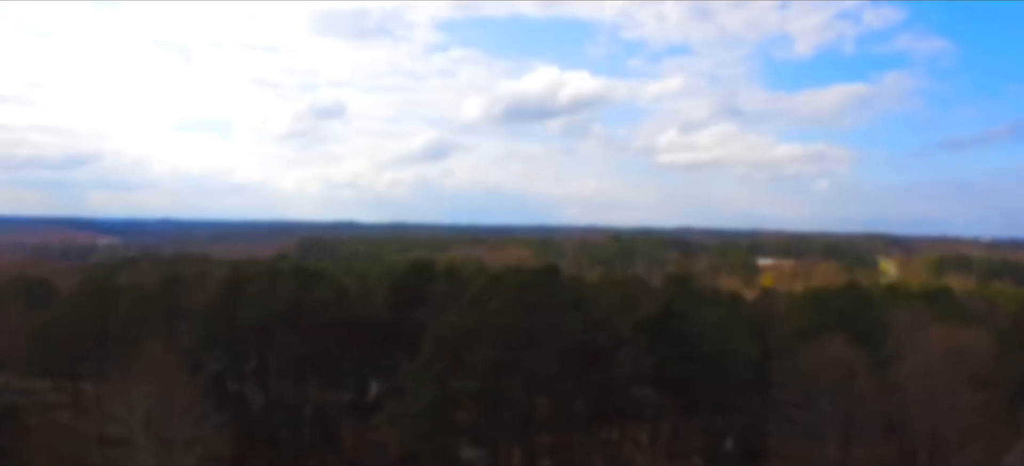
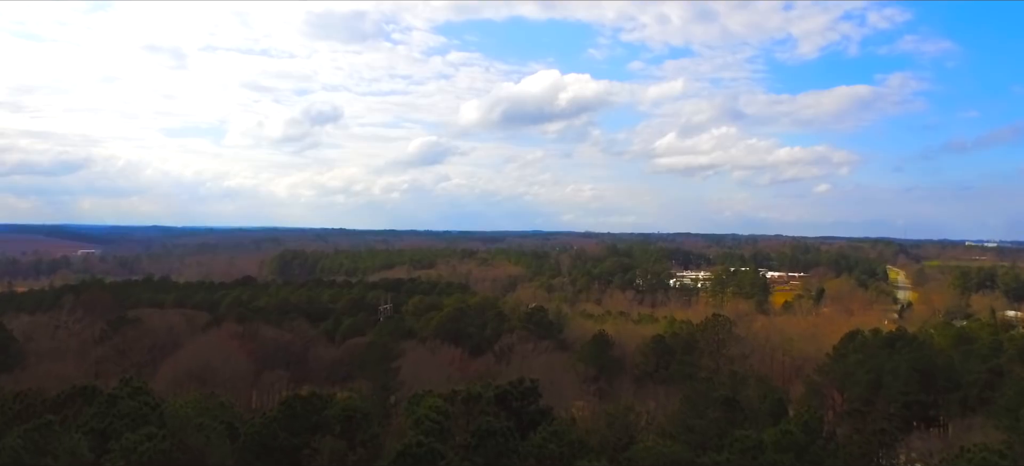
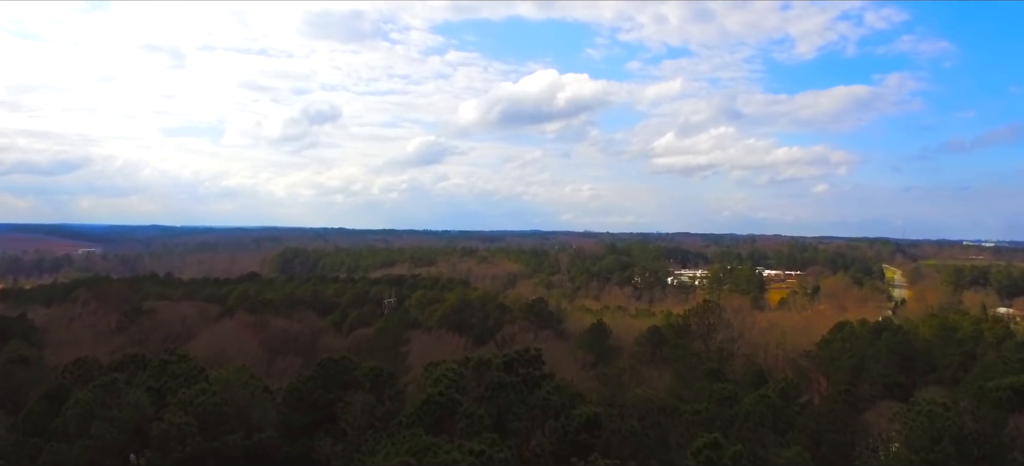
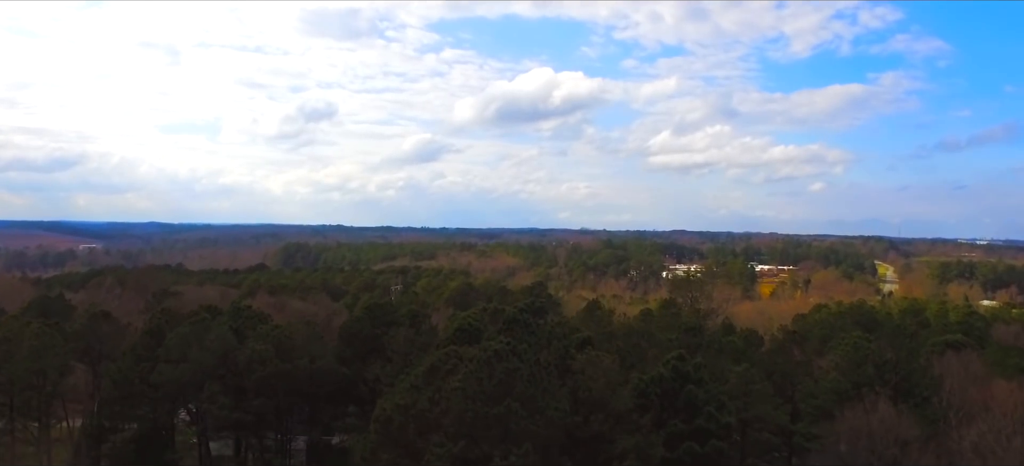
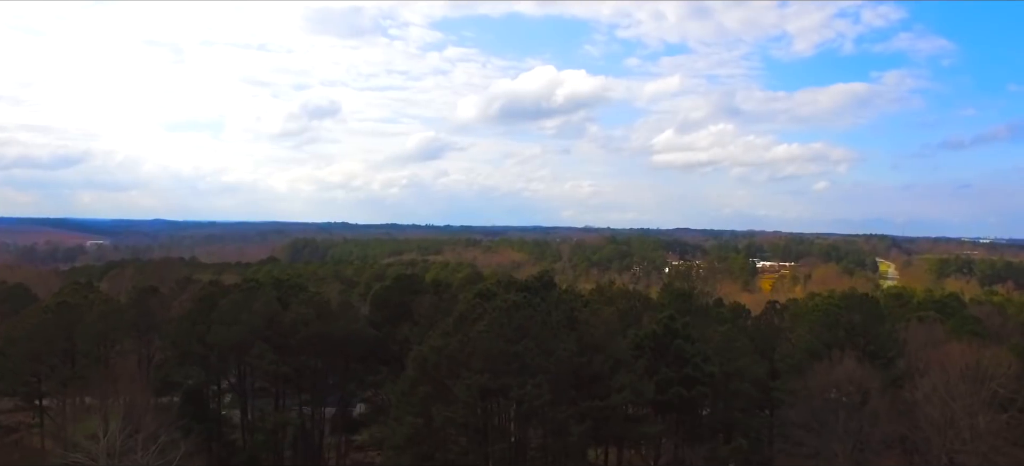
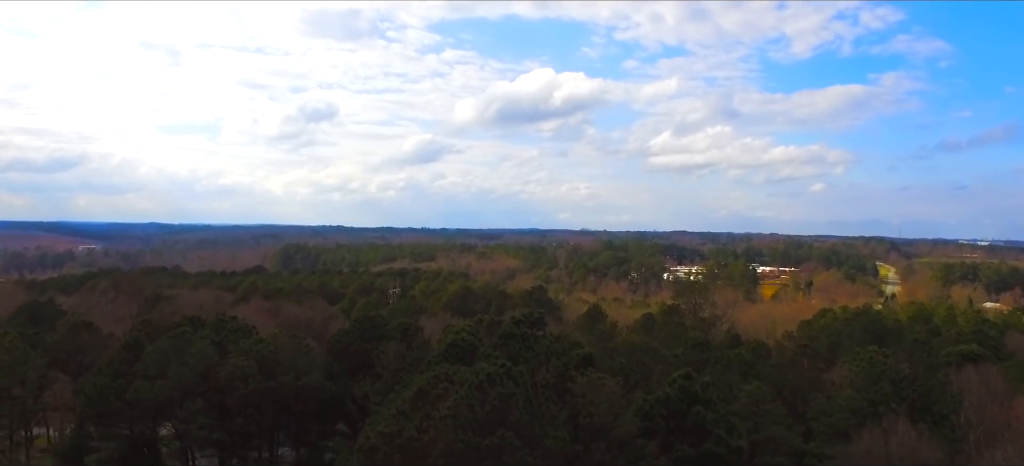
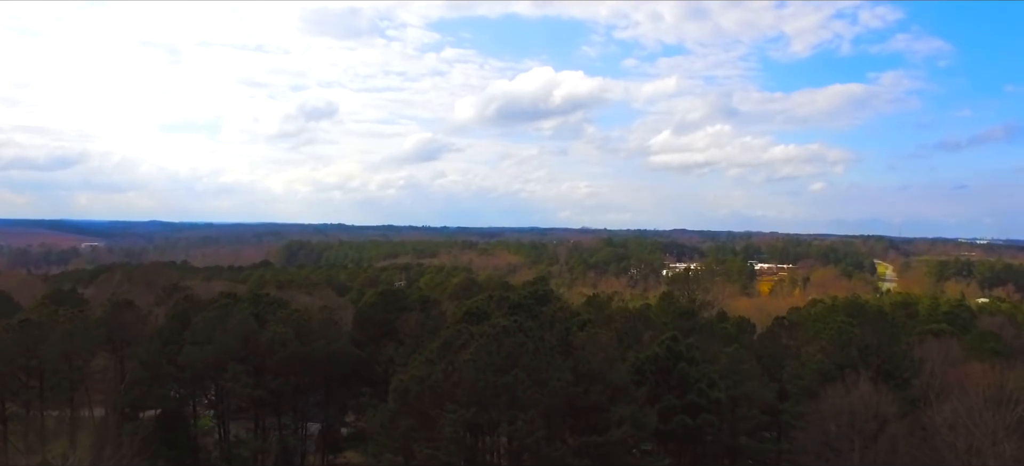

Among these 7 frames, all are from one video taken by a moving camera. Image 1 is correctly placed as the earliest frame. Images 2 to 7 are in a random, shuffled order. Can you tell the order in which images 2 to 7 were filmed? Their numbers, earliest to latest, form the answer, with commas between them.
5, 7, 4, 6, 3, 2
